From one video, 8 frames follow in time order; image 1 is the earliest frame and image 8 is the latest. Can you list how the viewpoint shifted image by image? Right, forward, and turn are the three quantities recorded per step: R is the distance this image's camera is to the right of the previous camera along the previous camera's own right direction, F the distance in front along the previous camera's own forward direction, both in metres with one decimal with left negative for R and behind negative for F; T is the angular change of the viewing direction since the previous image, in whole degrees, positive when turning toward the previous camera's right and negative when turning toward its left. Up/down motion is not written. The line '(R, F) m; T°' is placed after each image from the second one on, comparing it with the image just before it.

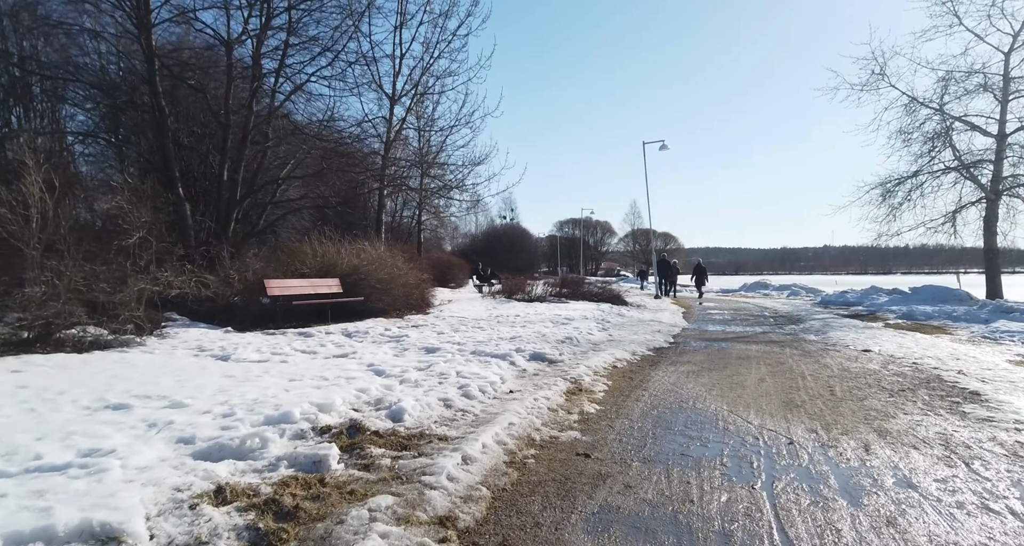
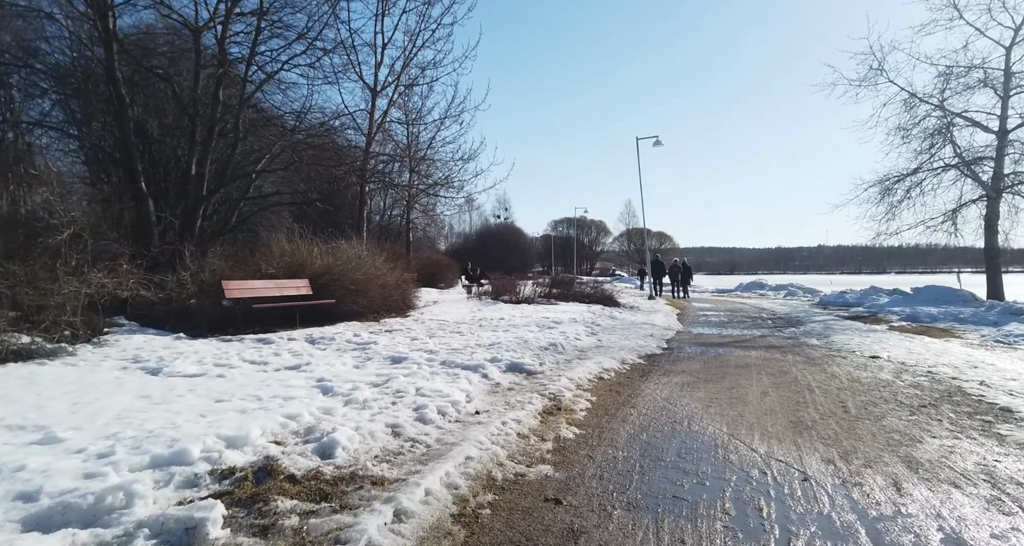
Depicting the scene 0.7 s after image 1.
(+0.2, +0.8) m; 0°
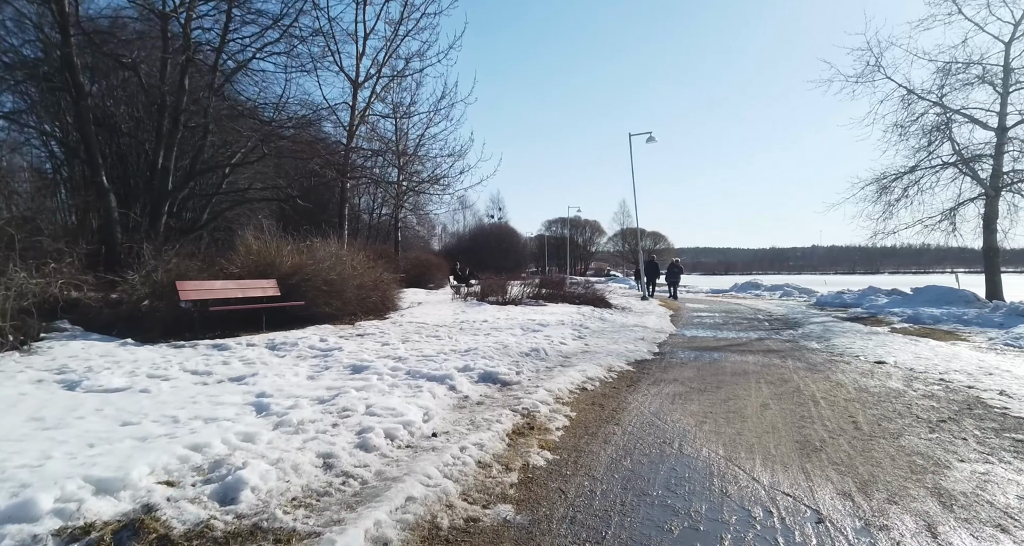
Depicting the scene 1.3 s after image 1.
(+0.2, +0.7) m; 0°
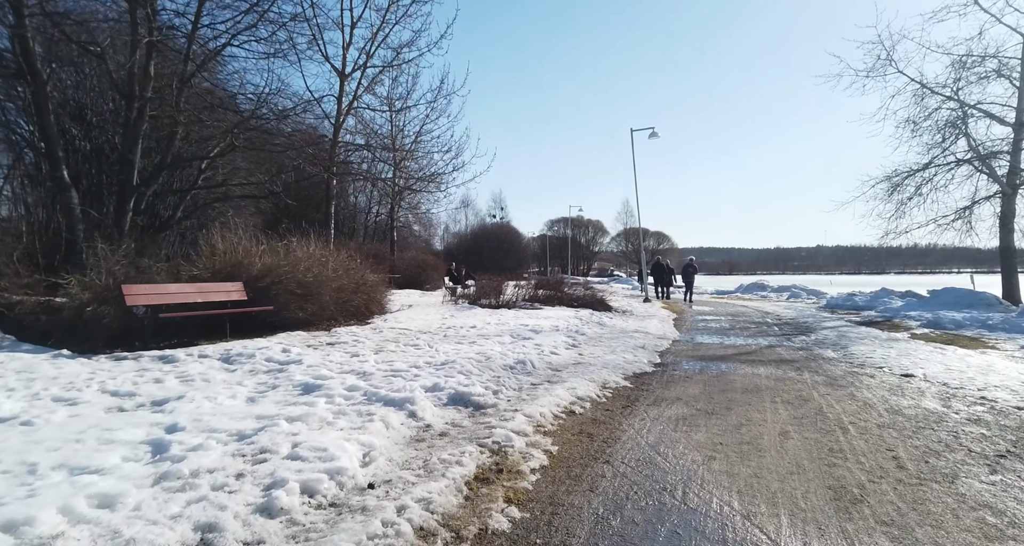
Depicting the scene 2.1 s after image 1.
(+0.3, +0.9) m; 0°
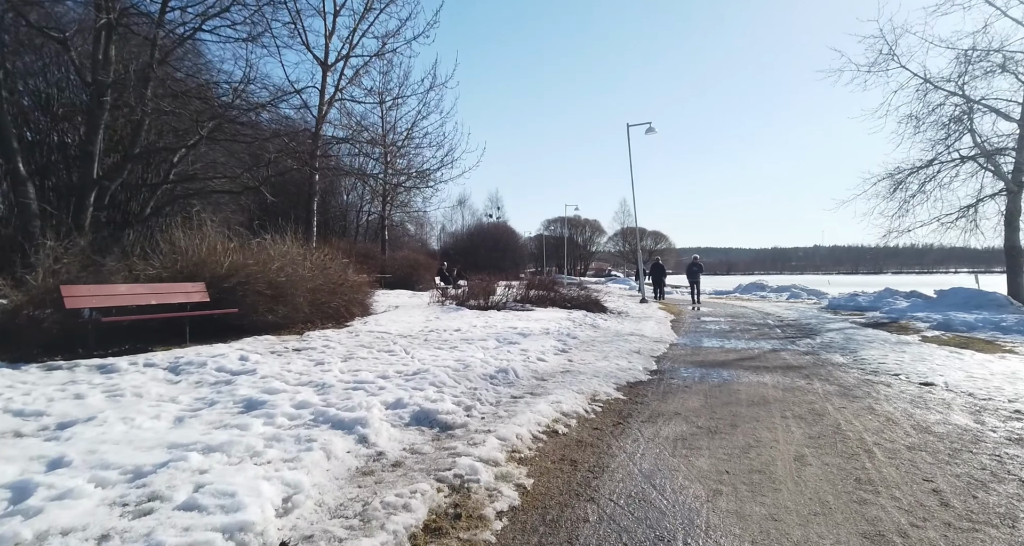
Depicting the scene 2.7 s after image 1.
(+0.2, +0.7) m; 0°
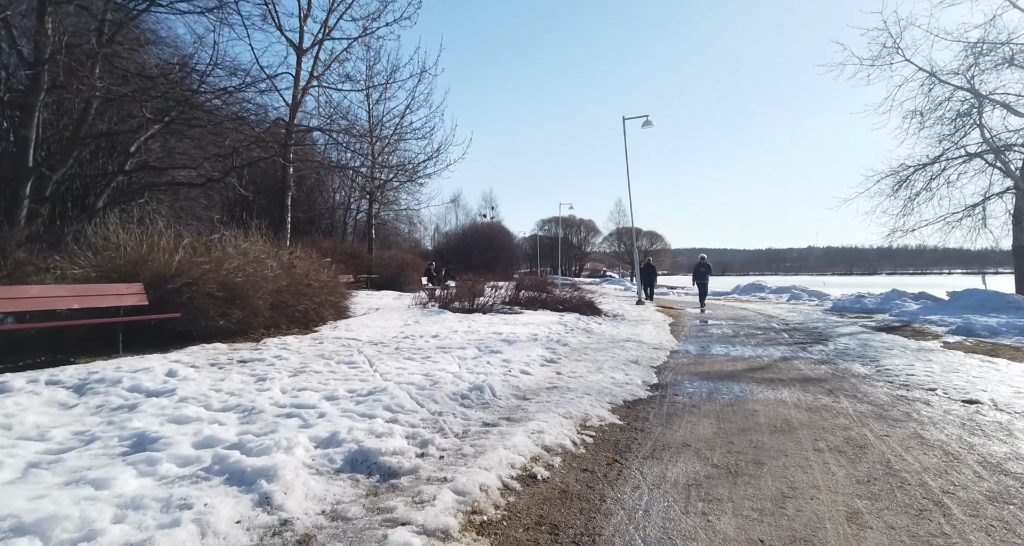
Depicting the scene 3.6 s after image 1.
(+0.2, +1.1) m; 0°
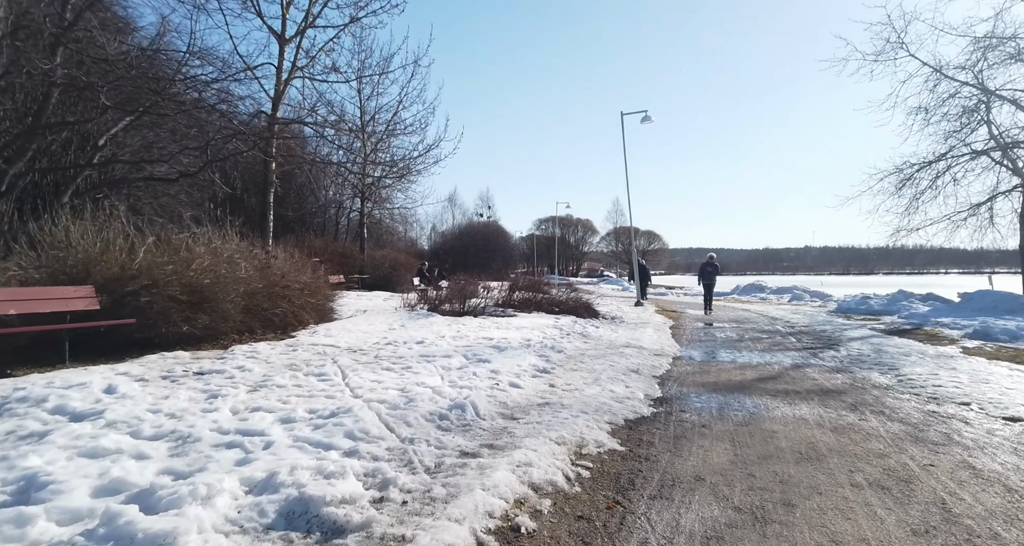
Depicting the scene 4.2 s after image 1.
(+0.1, +0.7) m; 0°
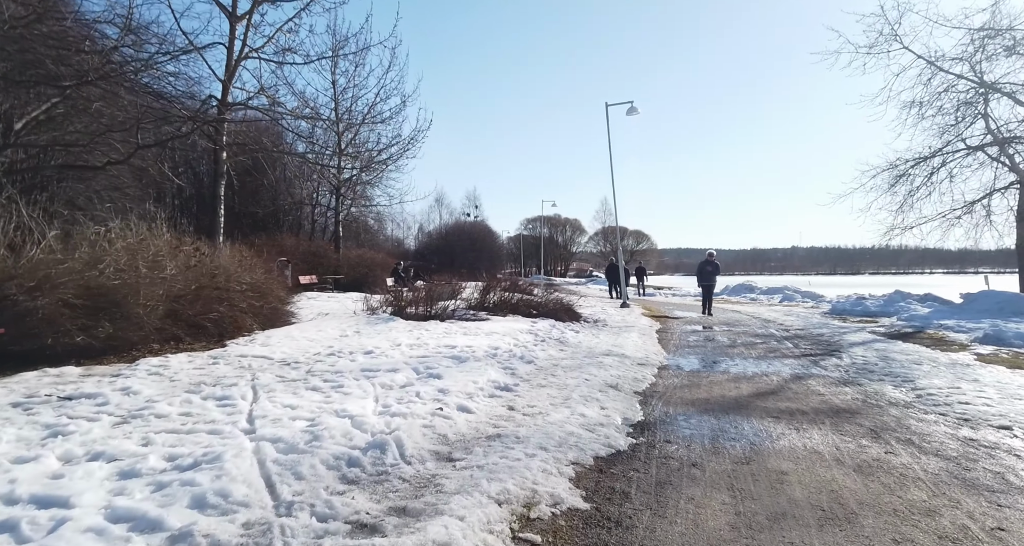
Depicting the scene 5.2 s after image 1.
(+0.4, +1.2) m; +1°
